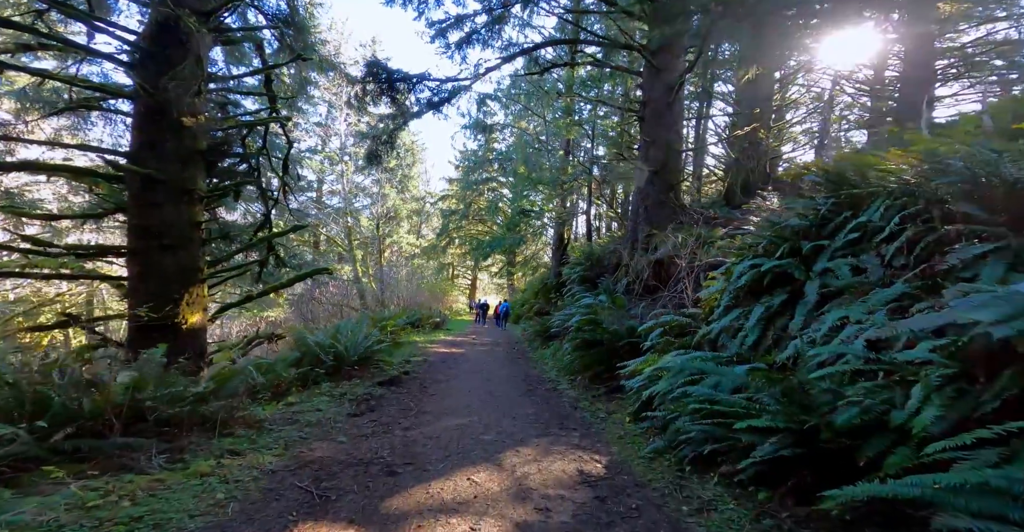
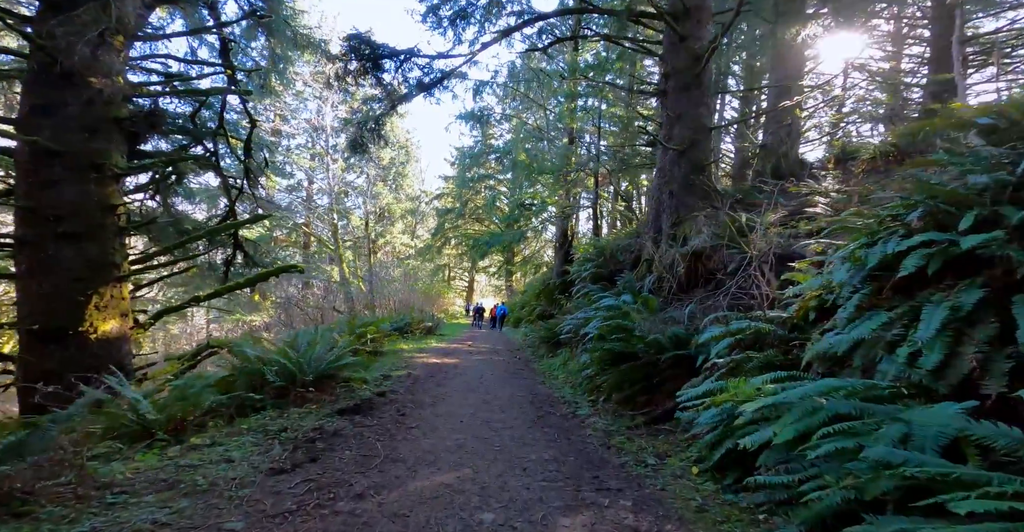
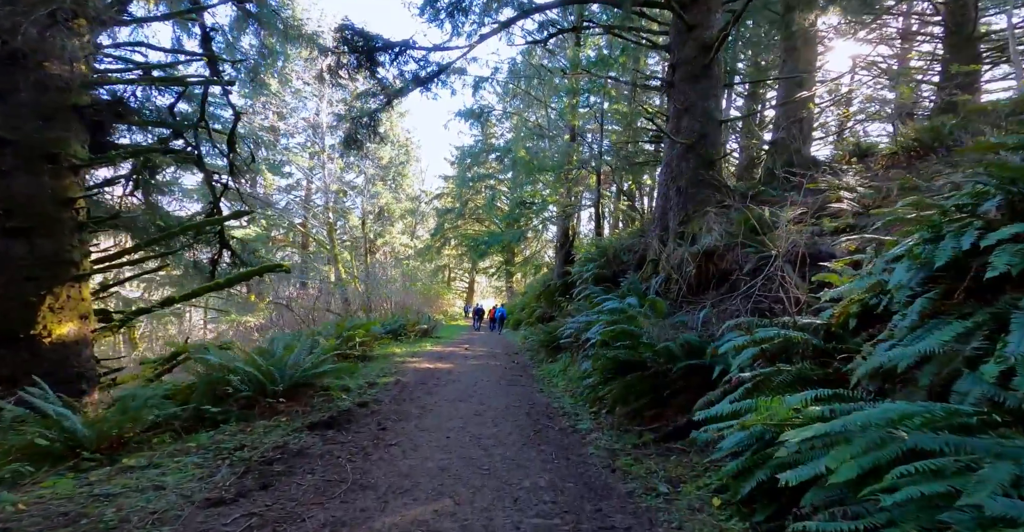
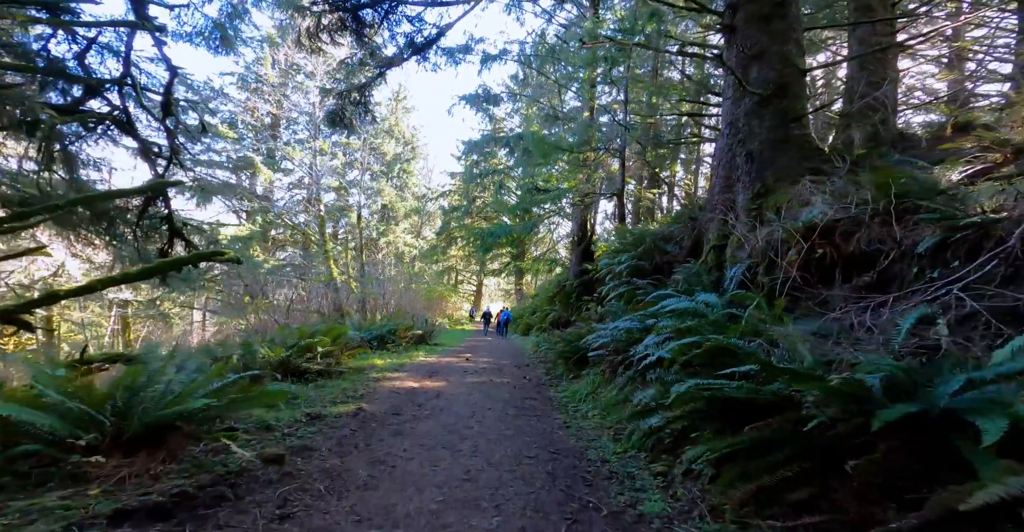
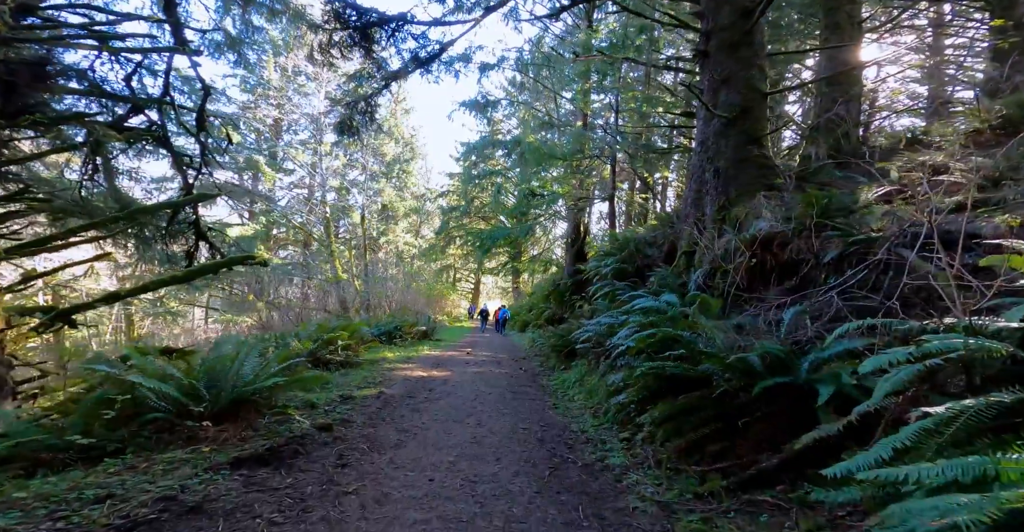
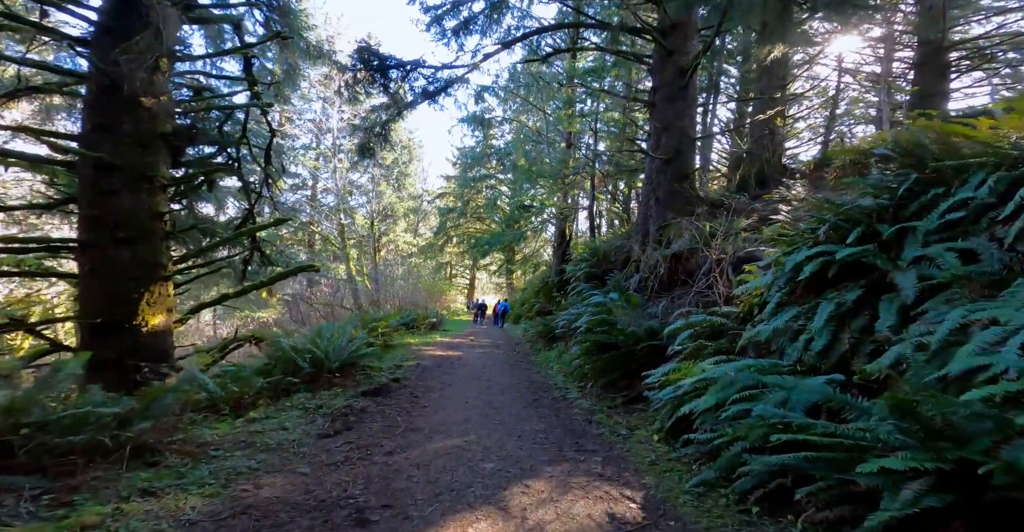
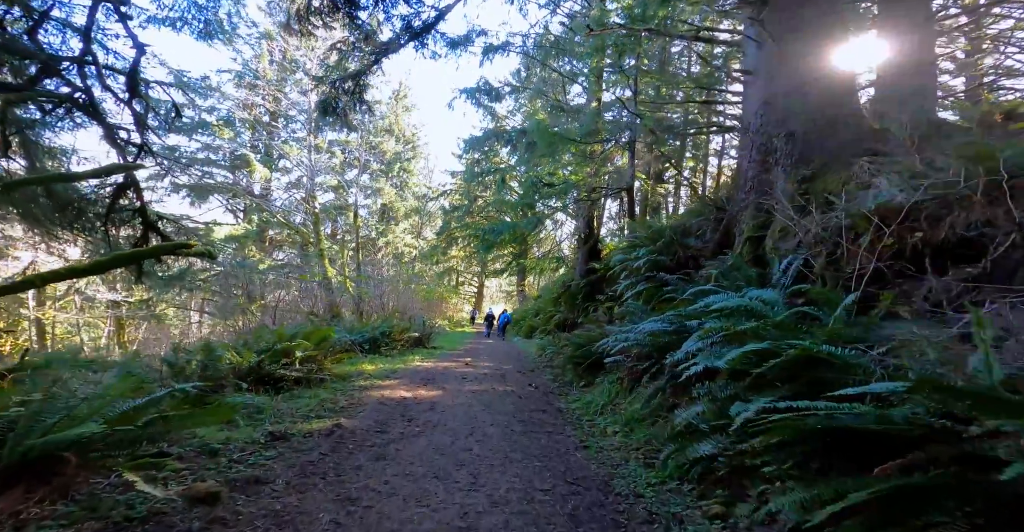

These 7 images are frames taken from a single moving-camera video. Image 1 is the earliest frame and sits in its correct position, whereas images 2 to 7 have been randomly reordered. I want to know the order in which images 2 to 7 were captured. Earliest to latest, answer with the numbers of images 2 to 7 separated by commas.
6, 2, 3, 5, 4, 7
